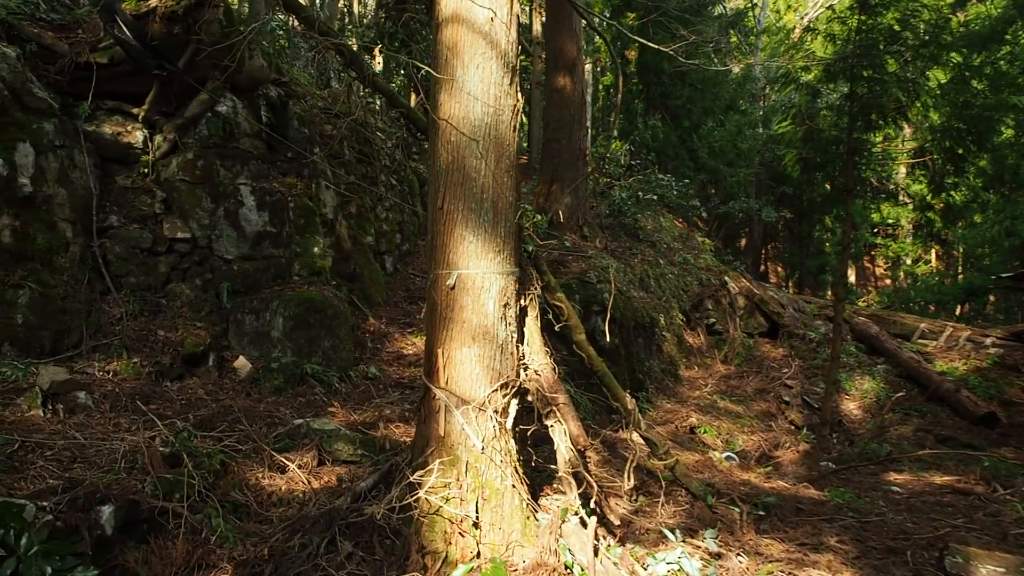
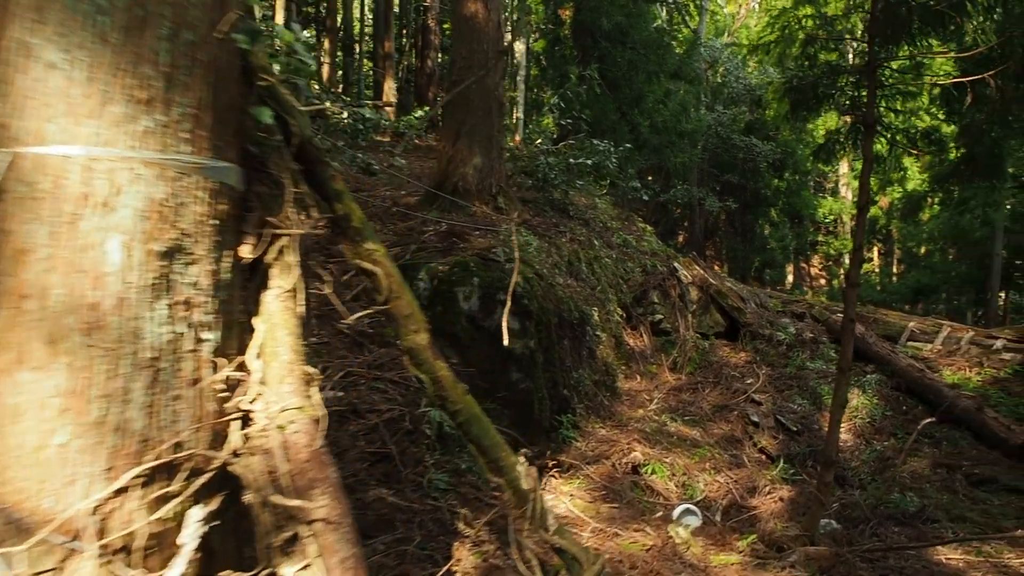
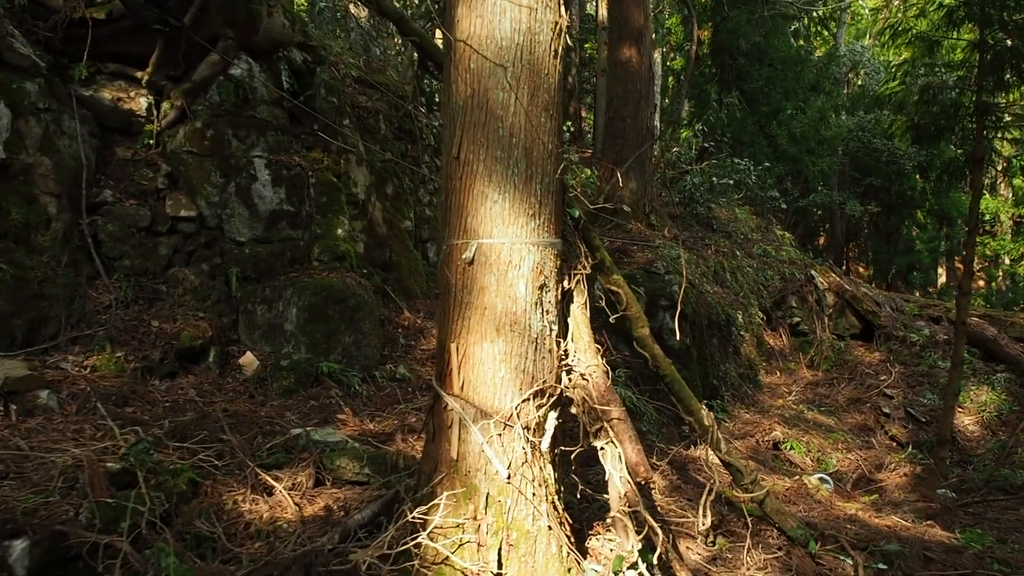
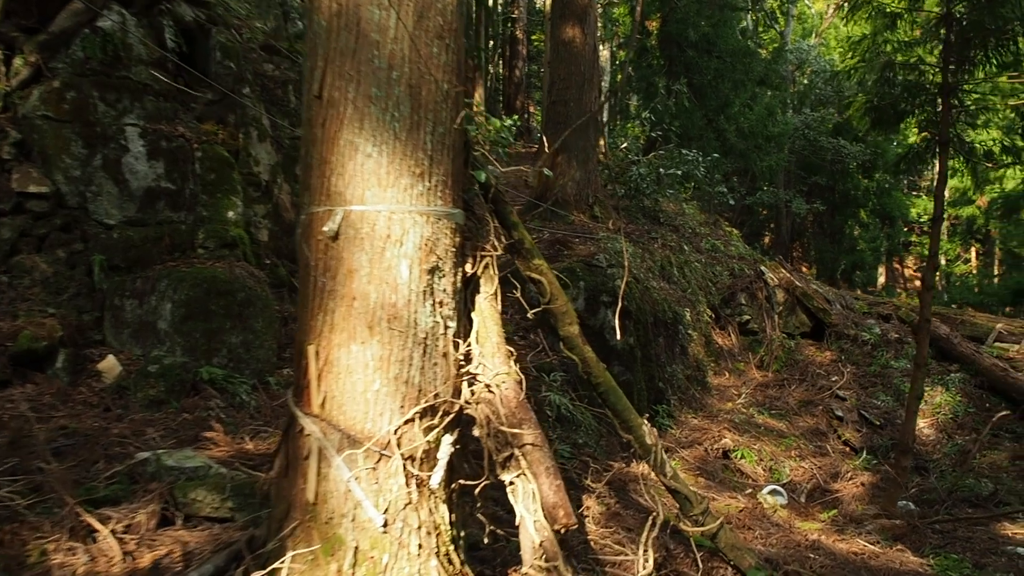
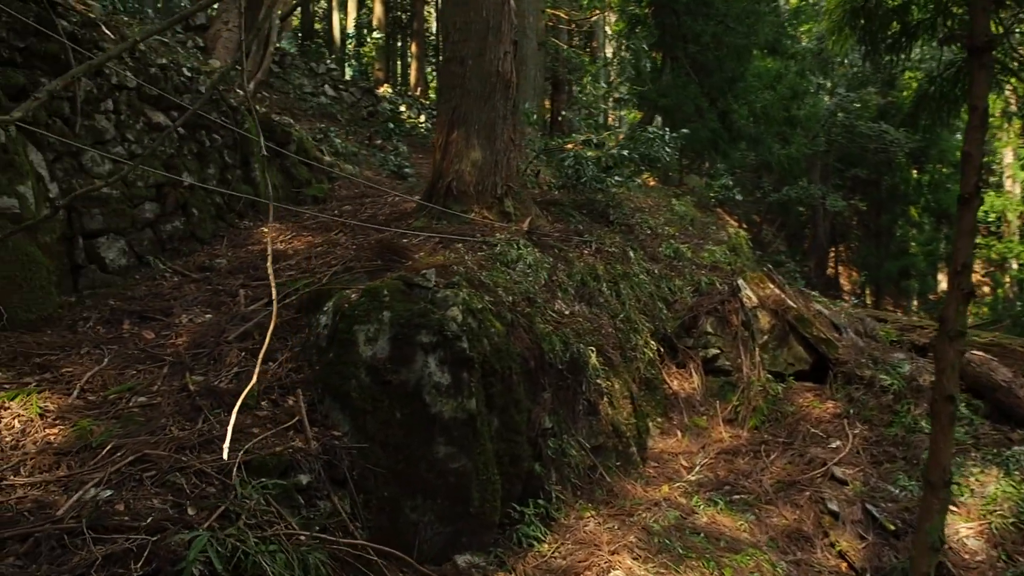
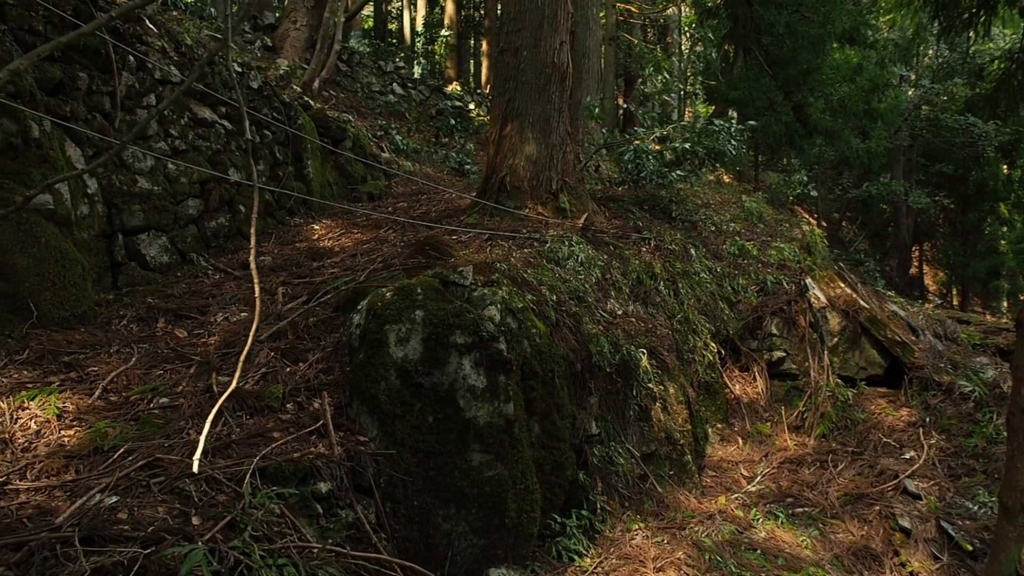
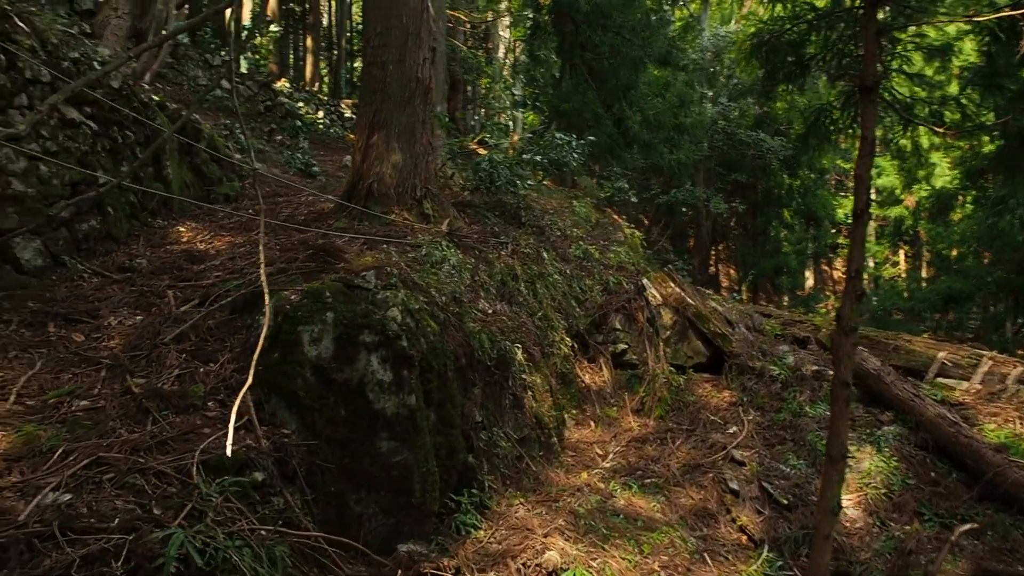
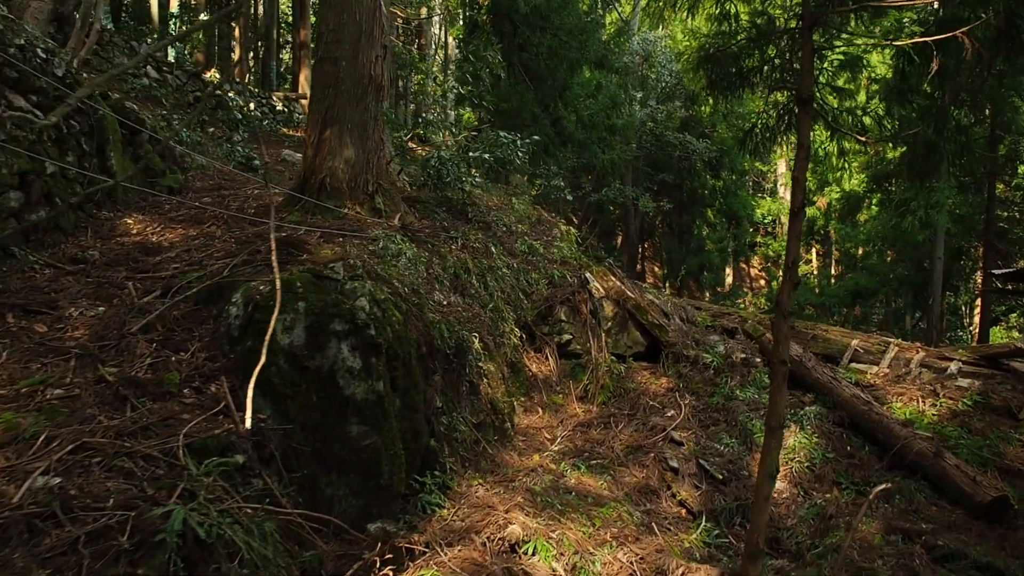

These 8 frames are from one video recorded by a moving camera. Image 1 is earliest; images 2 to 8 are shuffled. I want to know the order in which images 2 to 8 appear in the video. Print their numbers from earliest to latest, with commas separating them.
3, 4, 2, 8, 7, 5, 6
